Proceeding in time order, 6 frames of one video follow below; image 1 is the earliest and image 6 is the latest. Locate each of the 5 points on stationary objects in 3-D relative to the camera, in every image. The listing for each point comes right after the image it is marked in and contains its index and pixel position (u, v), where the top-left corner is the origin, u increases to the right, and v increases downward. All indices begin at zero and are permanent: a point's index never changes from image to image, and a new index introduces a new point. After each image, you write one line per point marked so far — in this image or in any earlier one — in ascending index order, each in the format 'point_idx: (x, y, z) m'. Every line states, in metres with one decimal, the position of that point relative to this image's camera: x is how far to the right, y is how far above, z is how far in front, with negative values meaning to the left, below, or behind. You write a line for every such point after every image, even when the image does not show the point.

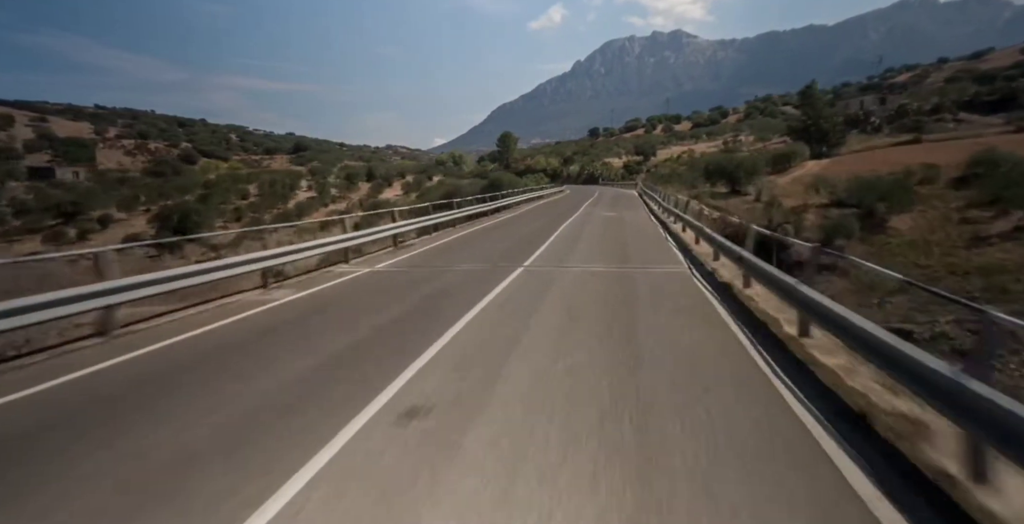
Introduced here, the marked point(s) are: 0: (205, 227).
0: (-13.2, +1.5, +19.9) m
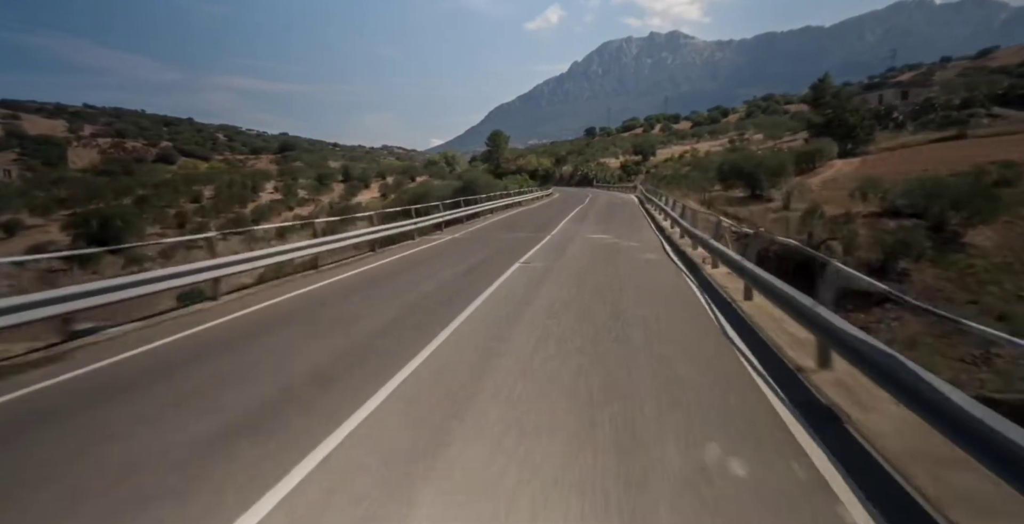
0: (-14.0, +1.0, +17.1) m
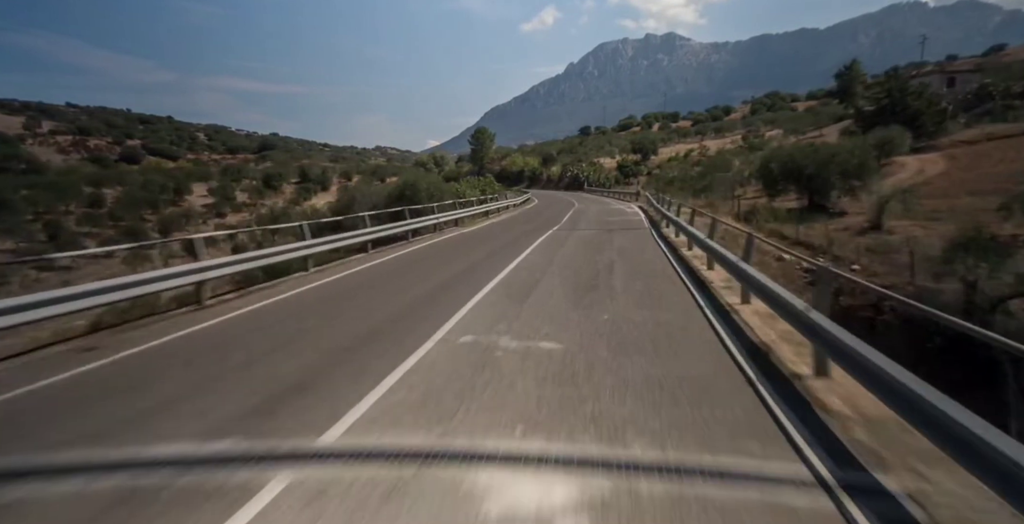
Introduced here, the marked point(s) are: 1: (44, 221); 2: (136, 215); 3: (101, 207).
0: (-15.1, +0.2, +12.6) m
1: (-16.2, +1.3, +16.1) m
2: (-15.3, +1.9, +18.7) m
3: (-16.6, +2.1, +18.6) m
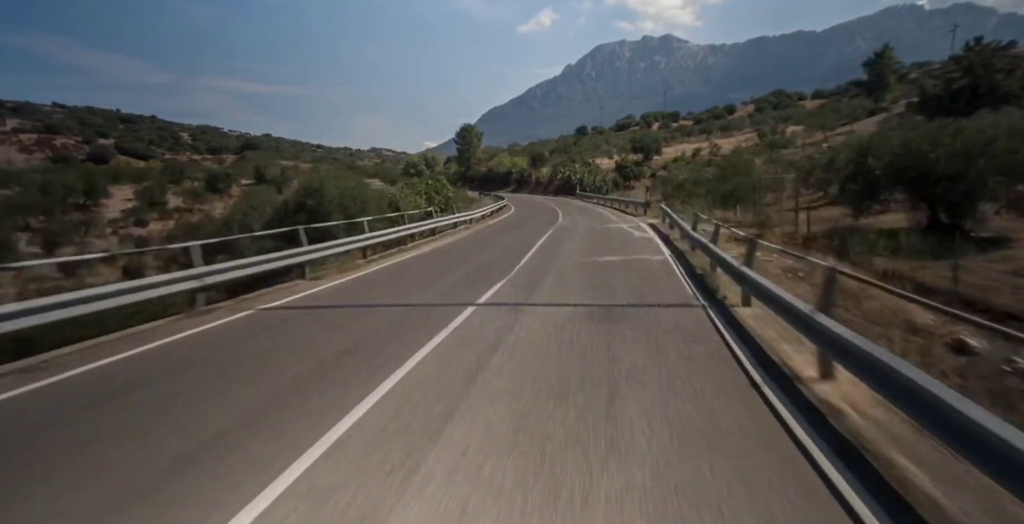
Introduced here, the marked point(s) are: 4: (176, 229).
0: (-15.9, -0.5, +8.9) m
1: (-17.1, +0.6, +12.4) m
2: (-16.1, +1.2, +15.0) m
3: (-17.4, +1.4, +14.9) m
4: (-12.6, +1.2, +17.4) m
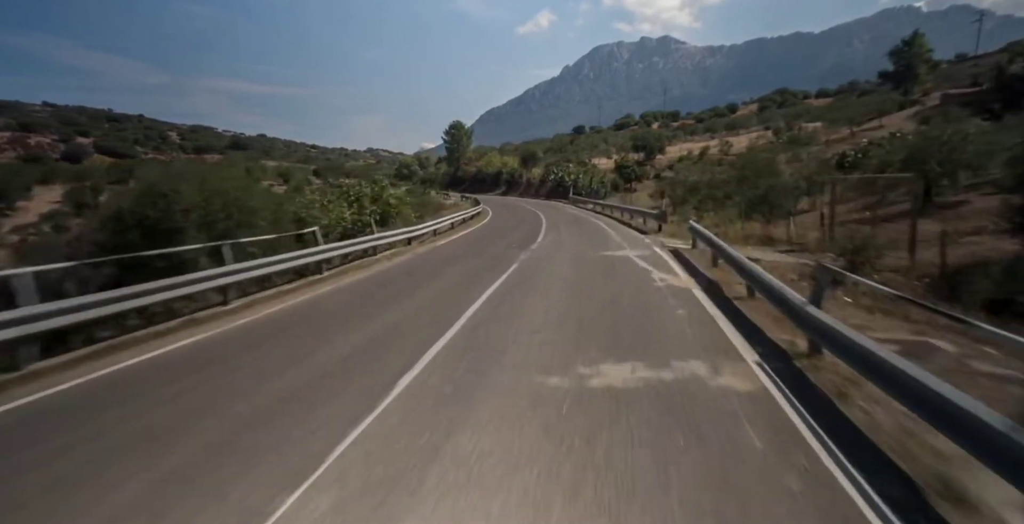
0: (-16.4, -1.0, +6.2) m
1: (-17.6, +0.2, +9.6) m
2: (-16.7, +0.7, +12.3) m
3: (-18.0, +1.0, +12.2) m
4: (-13.2, +0.8, +14.7) m
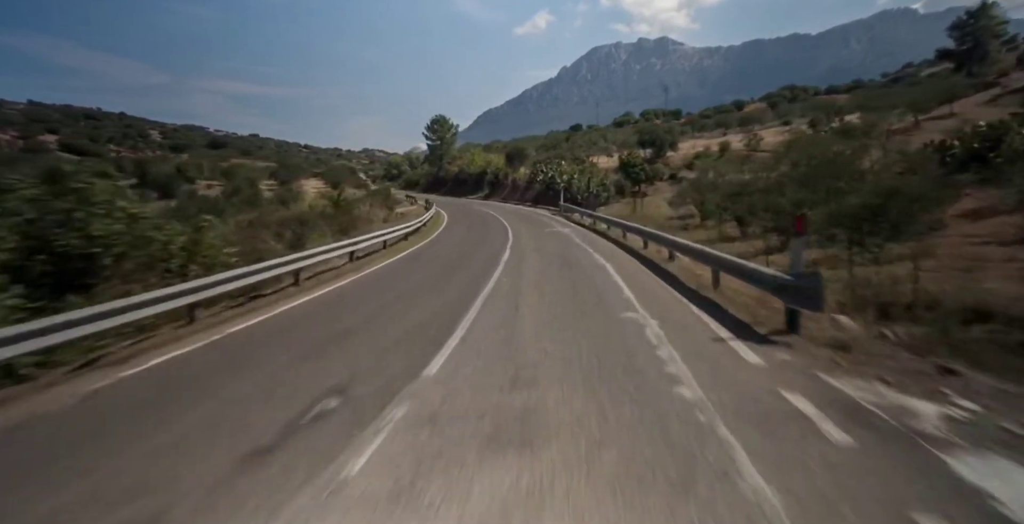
0: (-17.2, -1.7, +1.7) m
1: (-18.4, -0.6, +5.1) m
2: (-17.5, 0.0, +7.8) m
3: (-18.8, +0.2, +7.6) m
4: (-14.0, 0.0, +10.2) m
